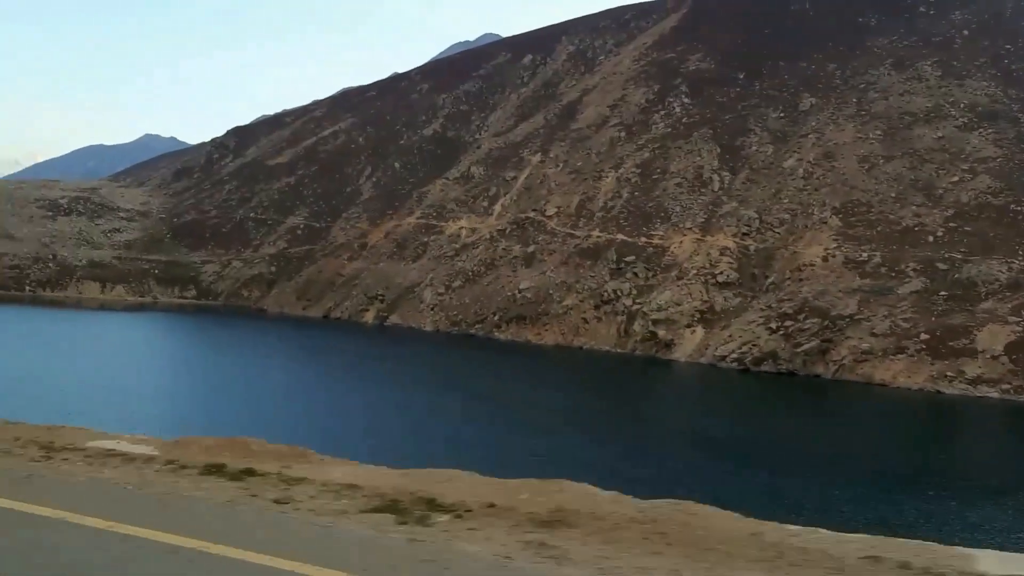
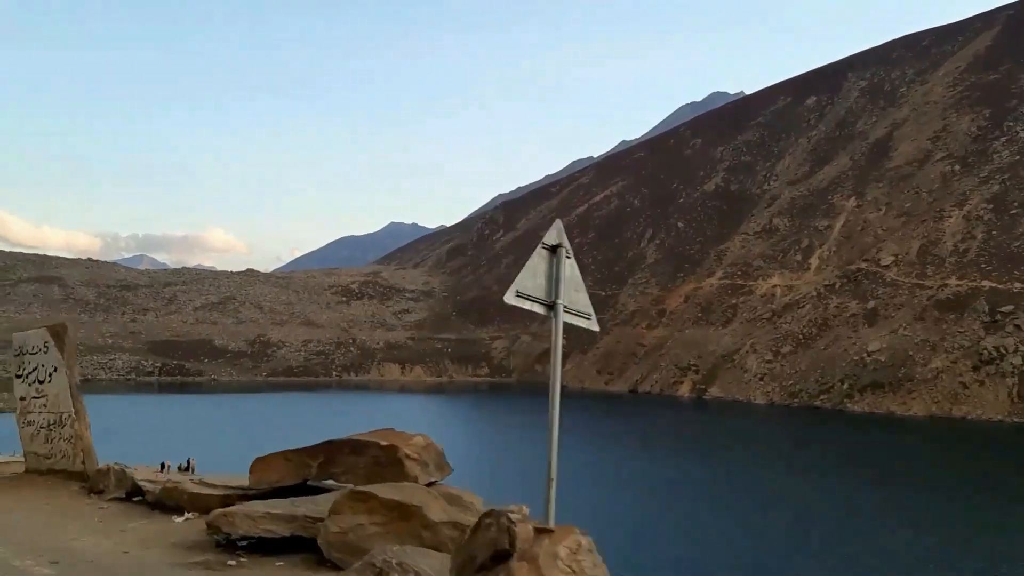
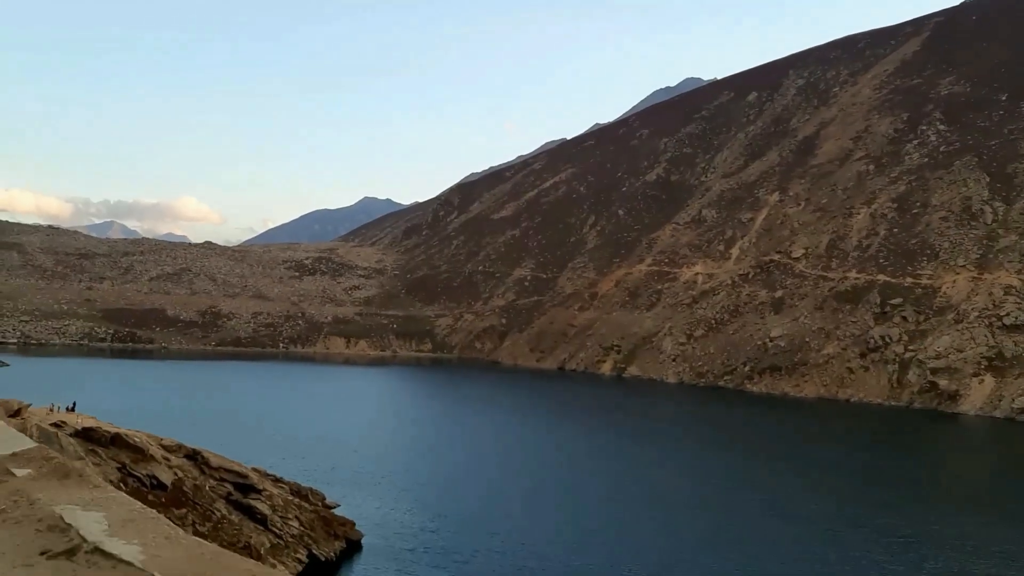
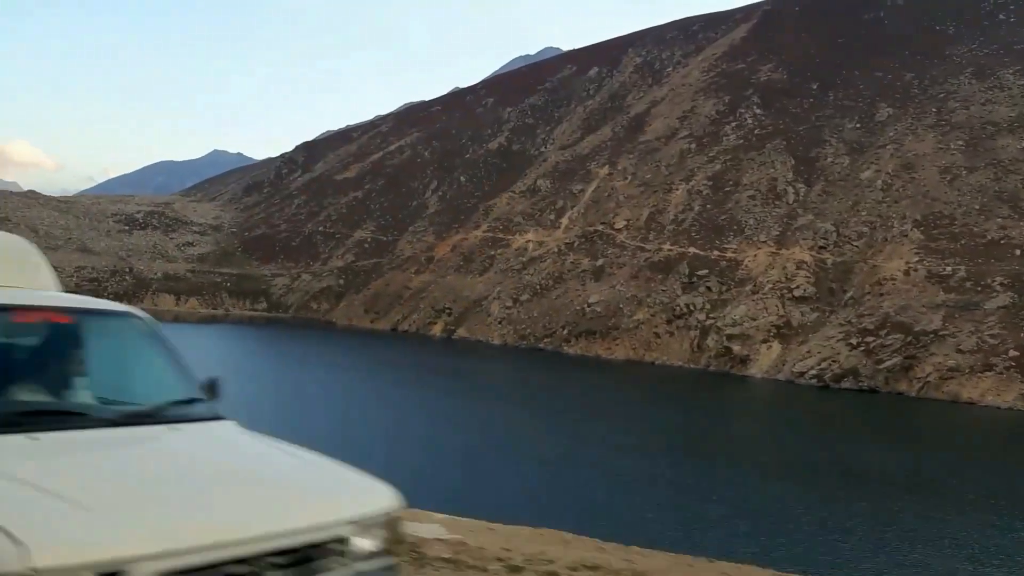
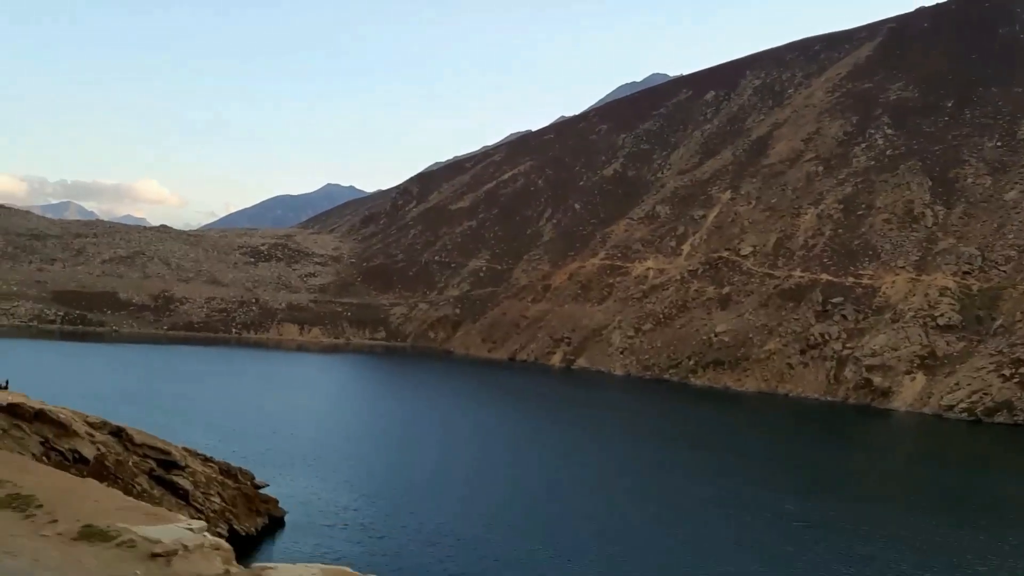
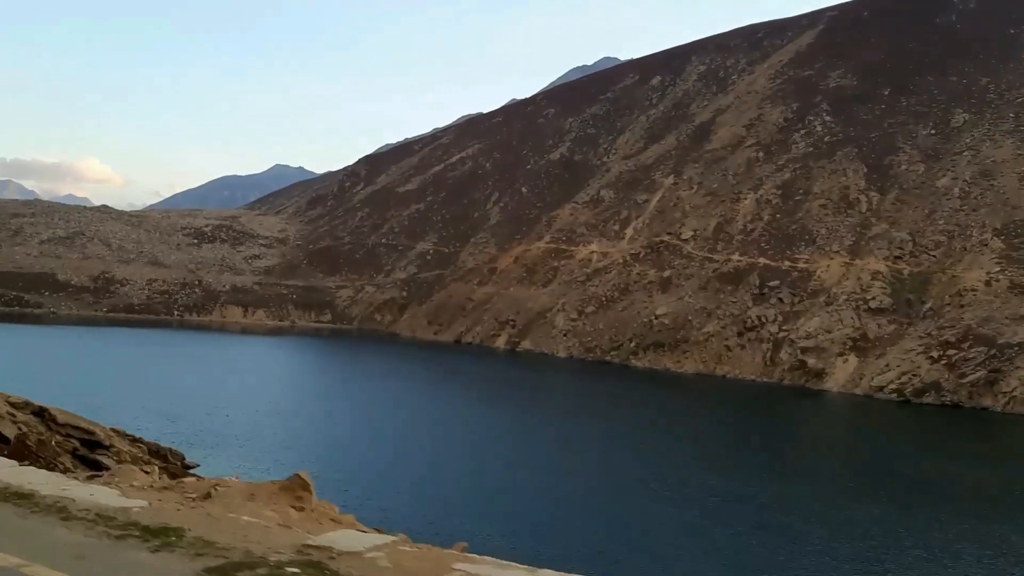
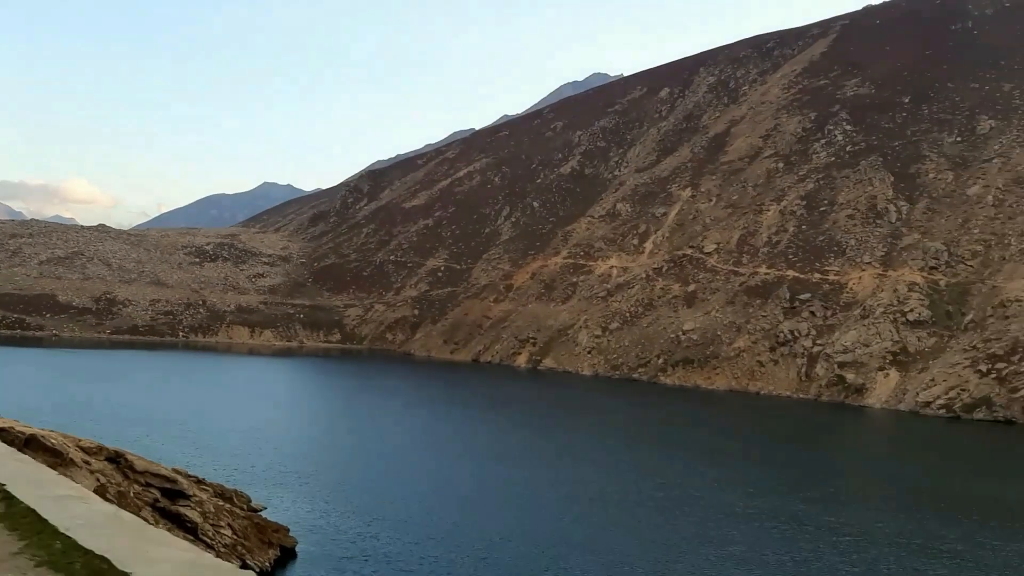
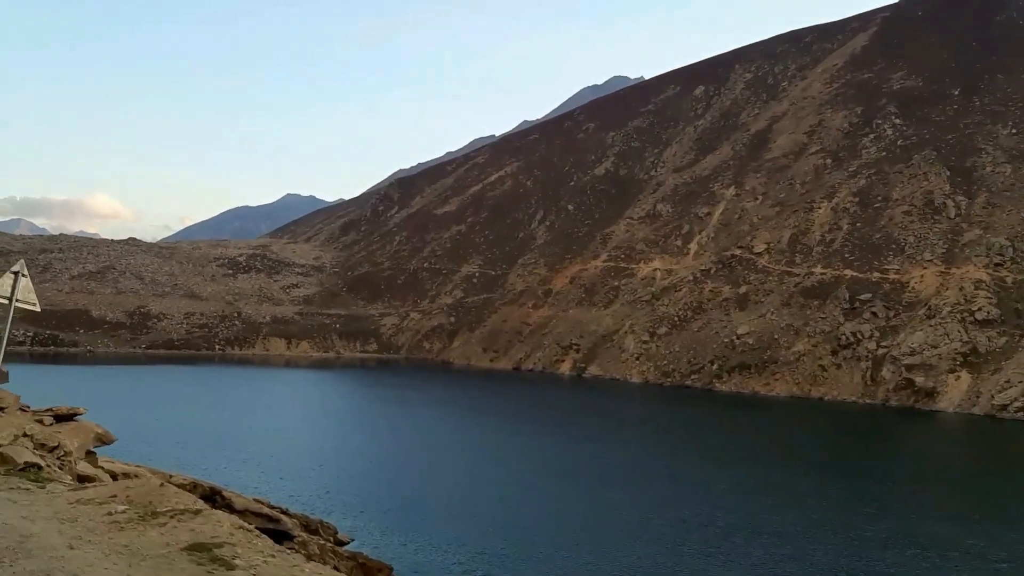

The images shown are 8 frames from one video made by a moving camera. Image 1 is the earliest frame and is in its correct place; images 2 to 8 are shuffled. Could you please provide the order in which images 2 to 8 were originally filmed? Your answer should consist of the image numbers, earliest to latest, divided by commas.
4, 6, 5, 3, 7, 8, 2
